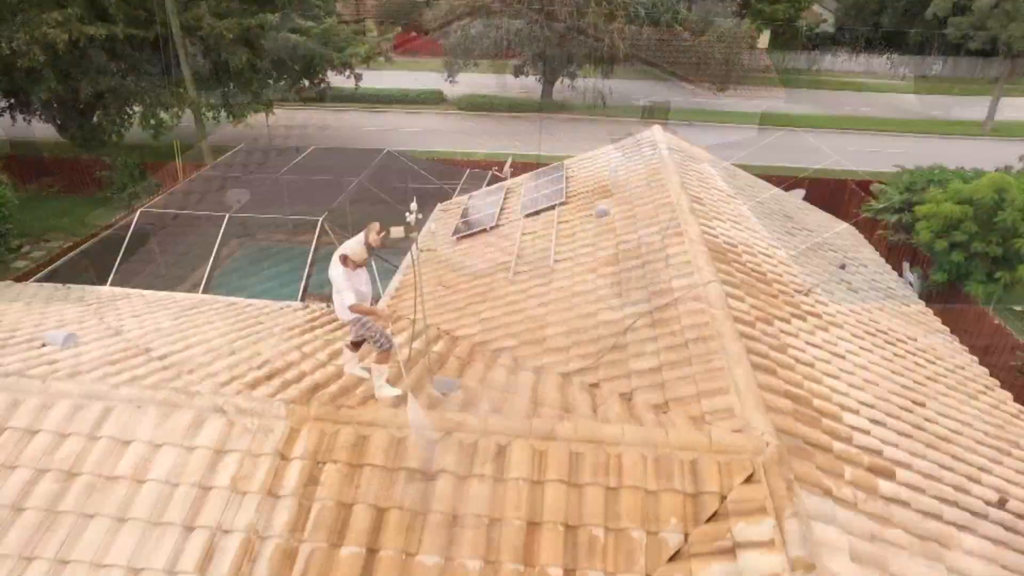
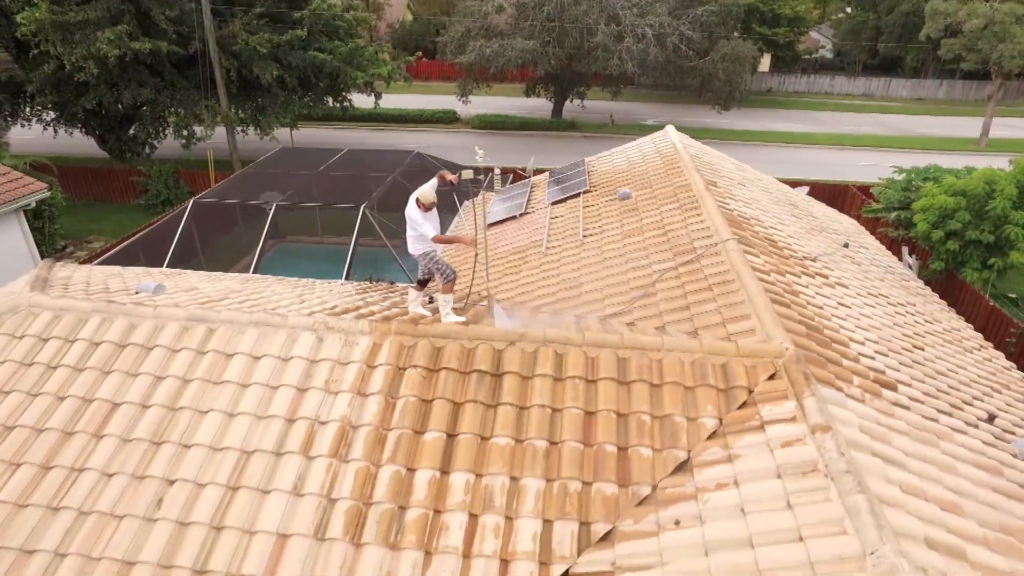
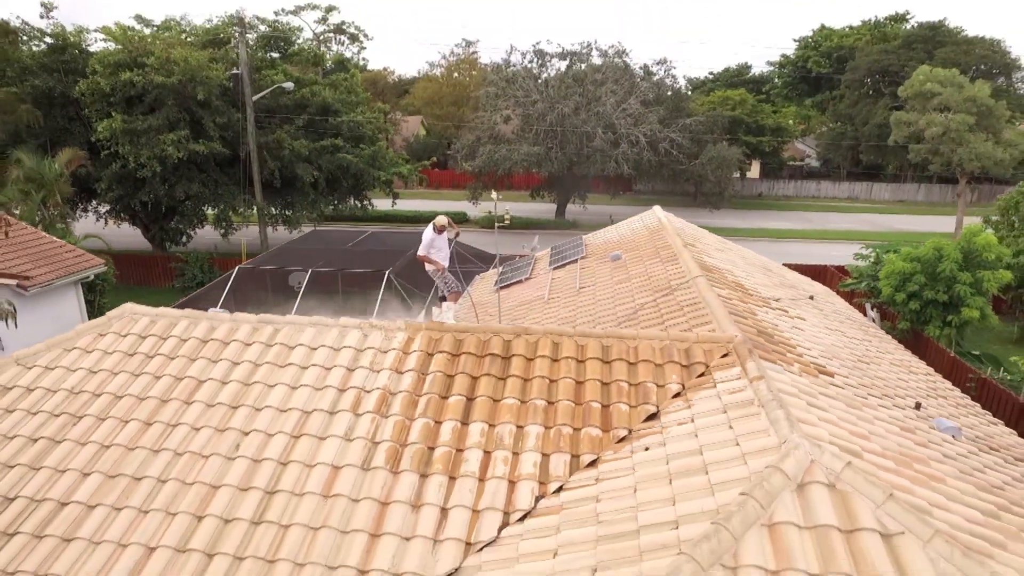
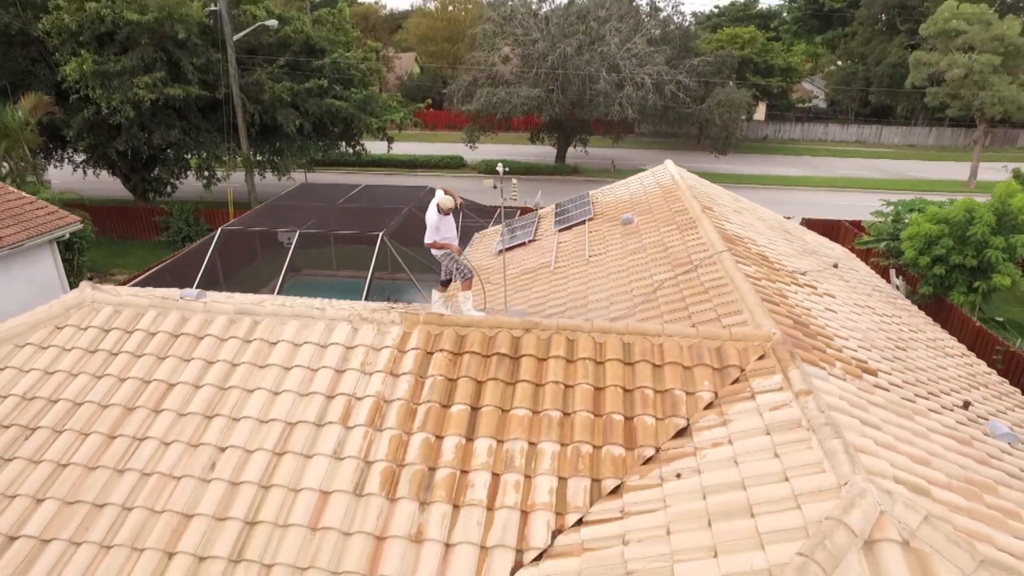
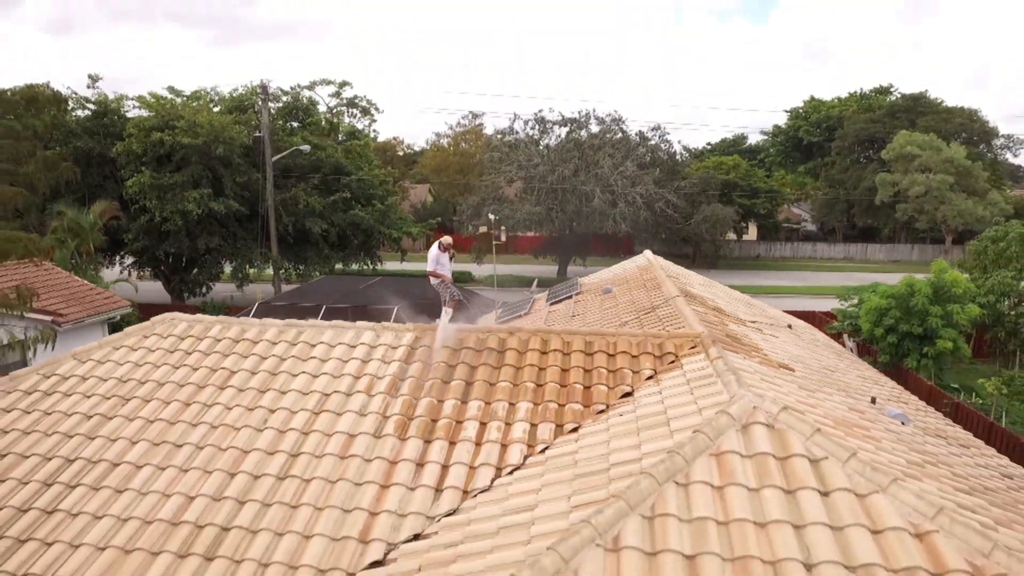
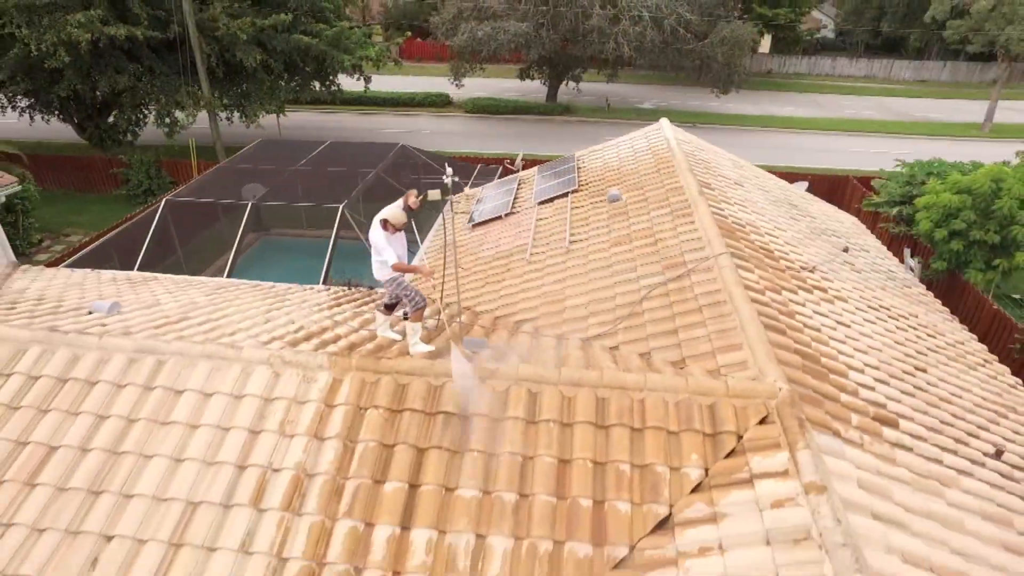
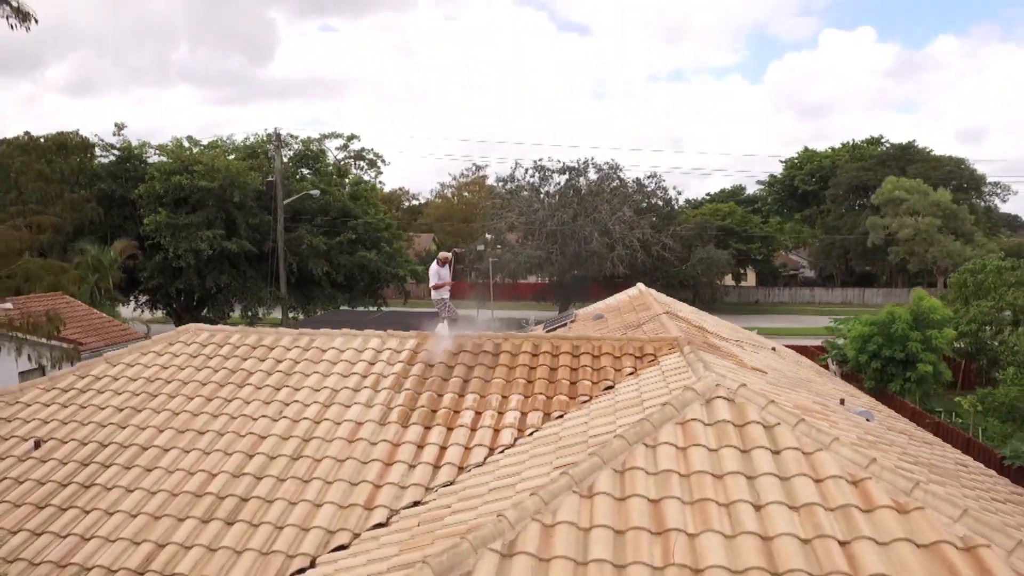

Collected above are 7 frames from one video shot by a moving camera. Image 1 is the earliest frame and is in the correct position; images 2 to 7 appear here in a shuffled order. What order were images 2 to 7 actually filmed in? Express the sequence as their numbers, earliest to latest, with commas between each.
6, 2, 4, 3, 5, 7
